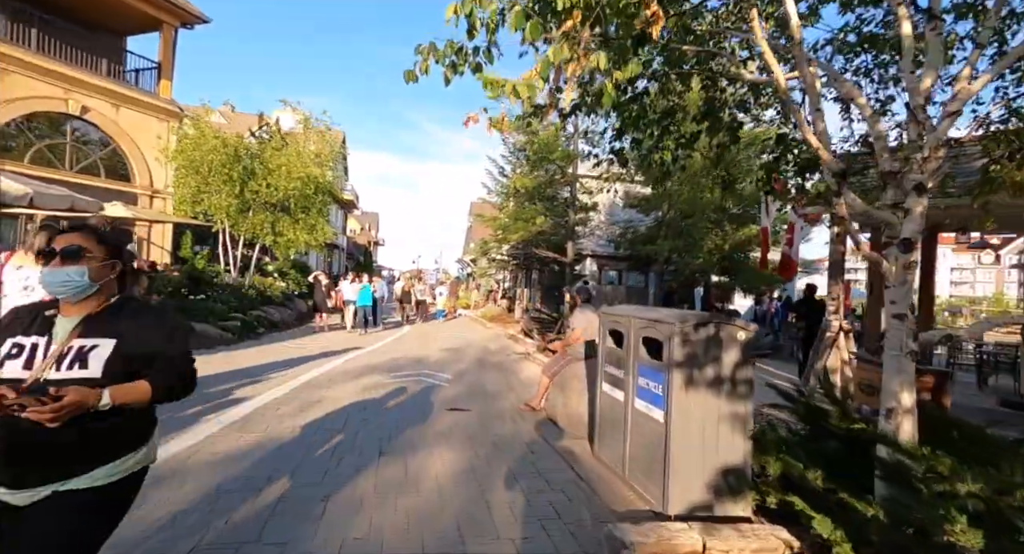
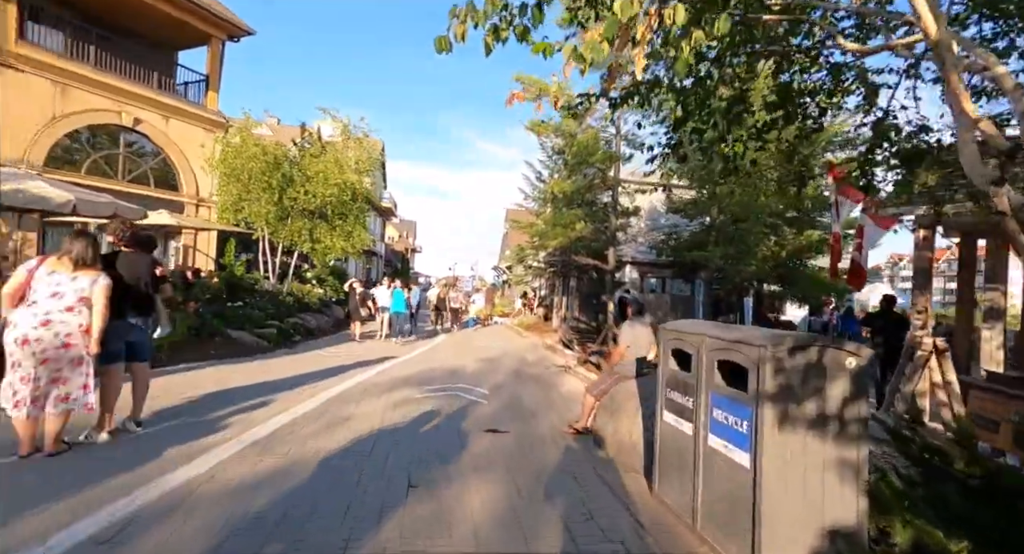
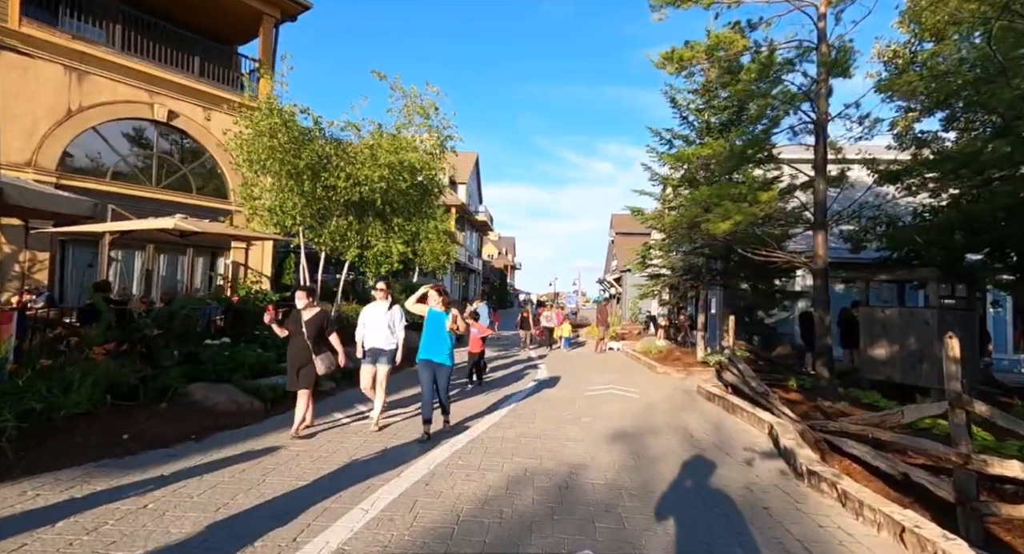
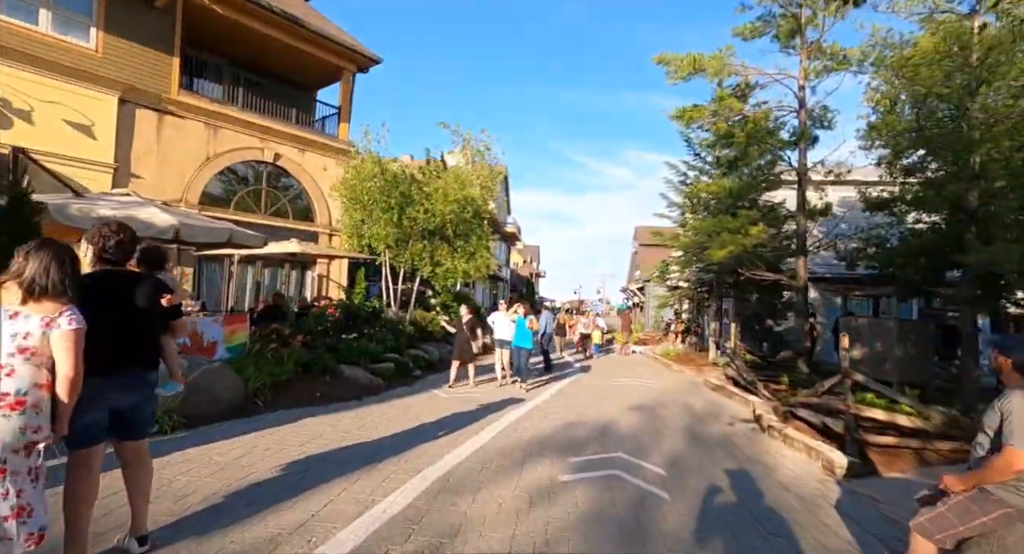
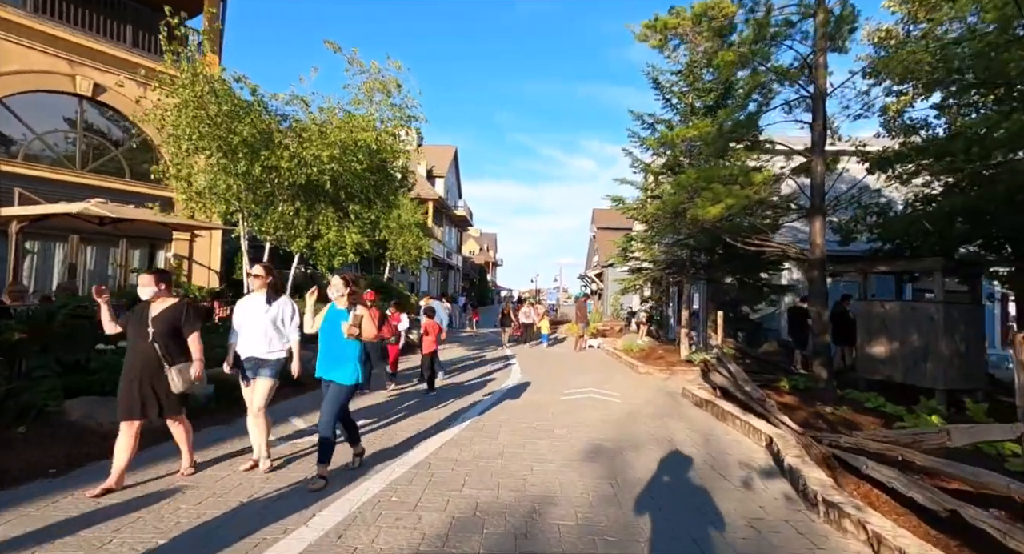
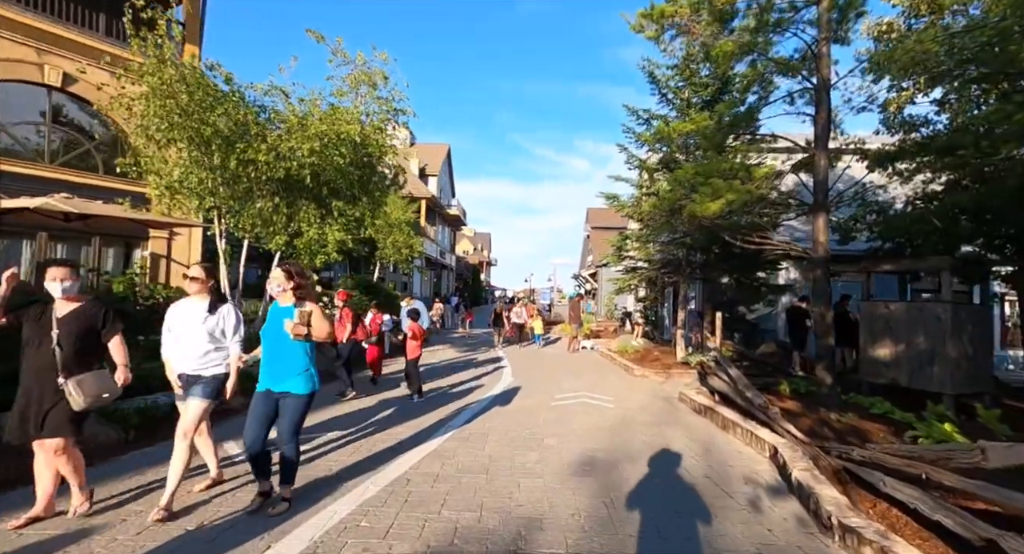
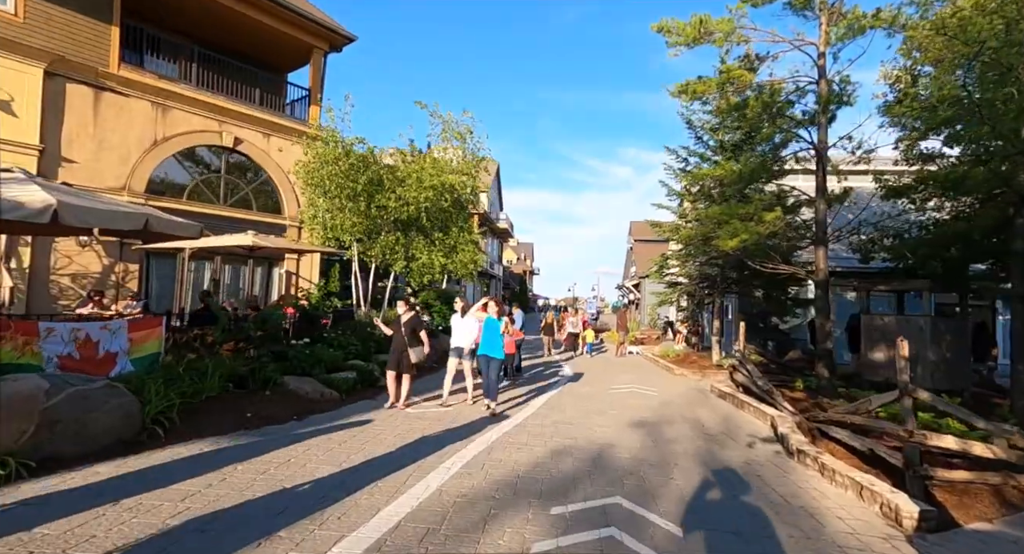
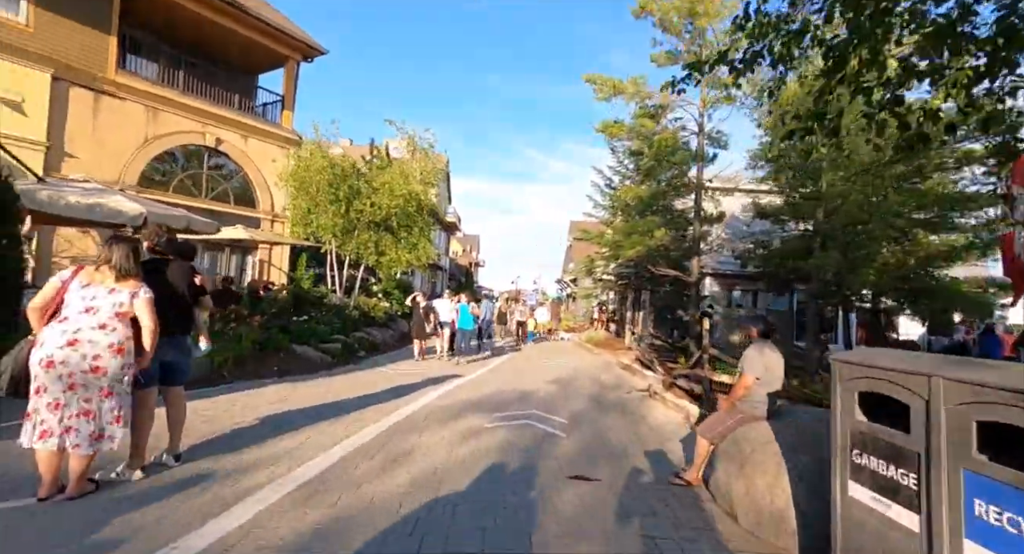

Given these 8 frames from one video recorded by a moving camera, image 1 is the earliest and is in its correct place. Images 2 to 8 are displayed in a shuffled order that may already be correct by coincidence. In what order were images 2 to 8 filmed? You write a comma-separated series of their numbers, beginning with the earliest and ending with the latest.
2, 8, 4, 7, 3, 5, 6
